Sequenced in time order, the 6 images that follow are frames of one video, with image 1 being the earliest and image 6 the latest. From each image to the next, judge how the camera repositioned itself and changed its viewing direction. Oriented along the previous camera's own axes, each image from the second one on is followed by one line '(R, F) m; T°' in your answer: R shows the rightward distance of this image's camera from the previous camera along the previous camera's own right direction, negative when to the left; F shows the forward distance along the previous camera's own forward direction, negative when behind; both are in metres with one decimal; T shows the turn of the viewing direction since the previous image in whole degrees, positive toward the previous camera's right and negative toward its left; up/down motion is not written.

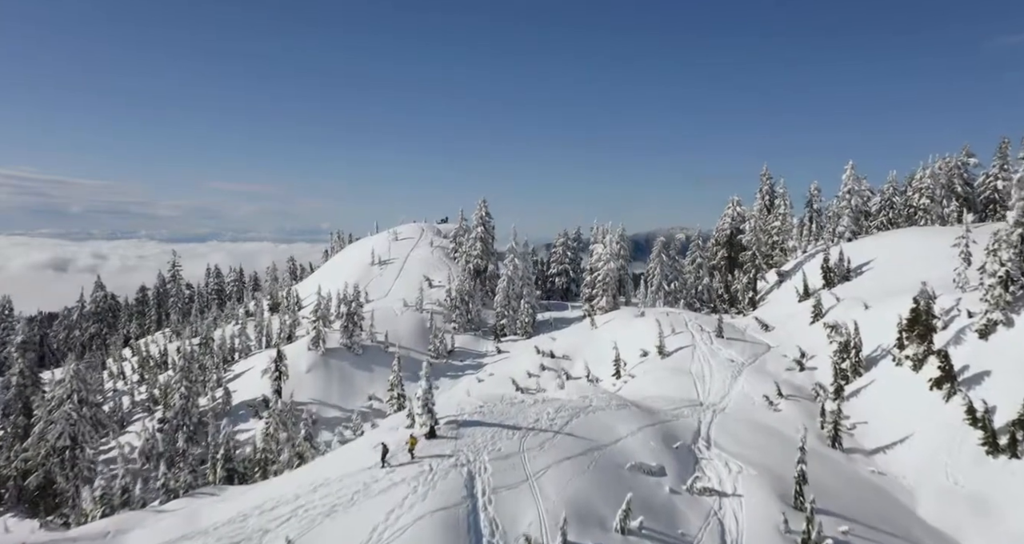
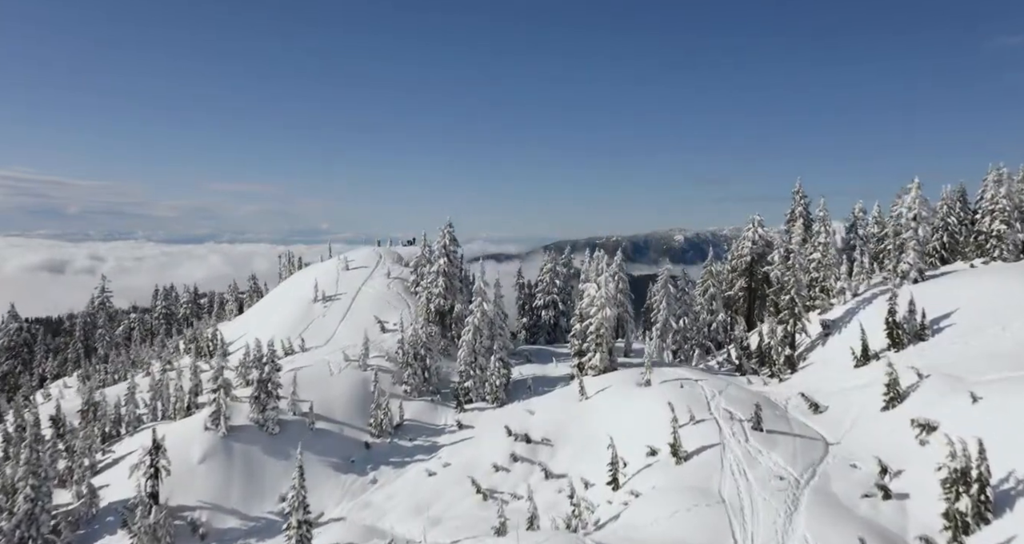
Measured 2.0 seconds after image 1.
(+3.0, +19.6) m; 0°
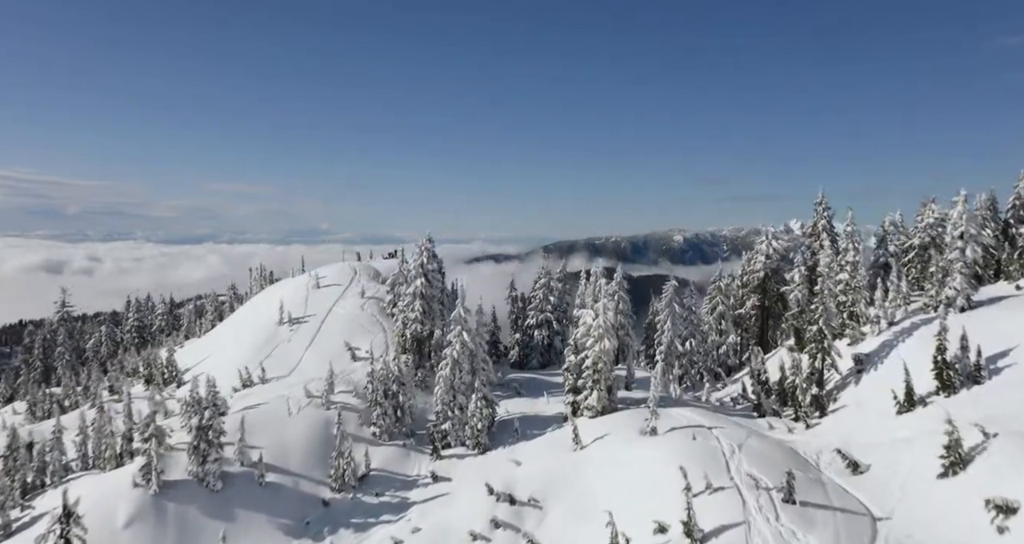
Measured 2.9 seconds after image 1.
(+1.2, +9.0) m; 0°
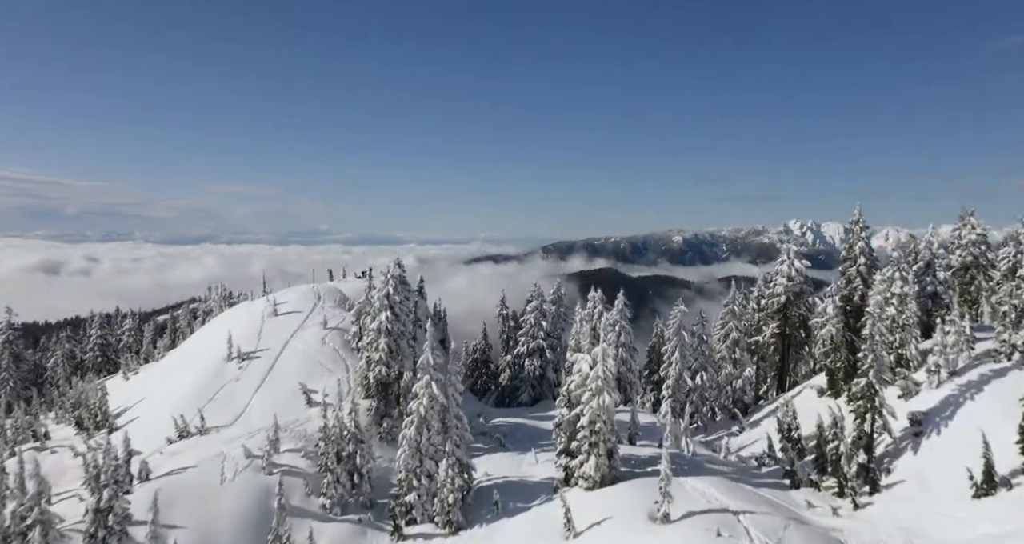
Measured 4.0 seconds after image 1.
(+1.4, +10.7) m; 0°
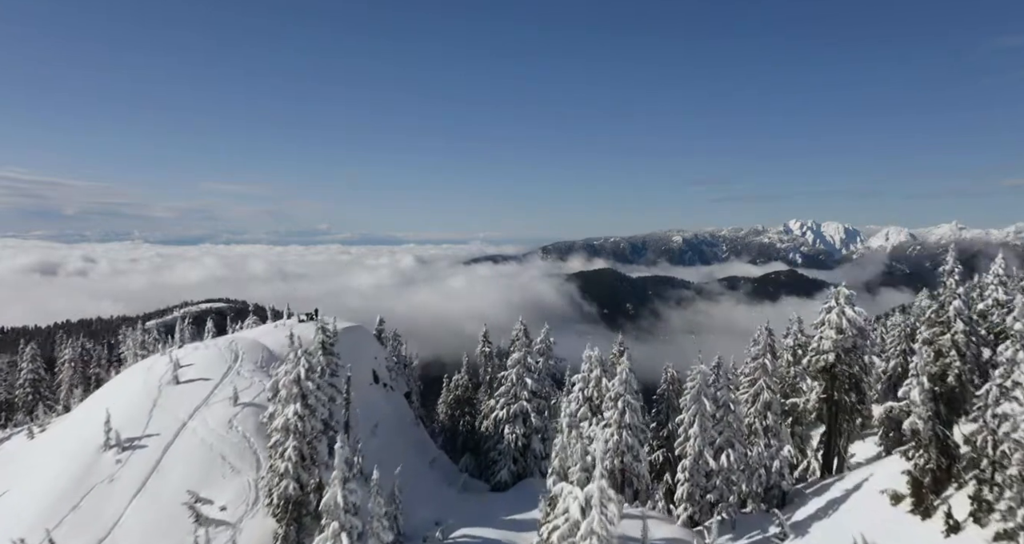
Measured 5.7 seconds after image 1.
(+2.1, +16.6) m; 0°
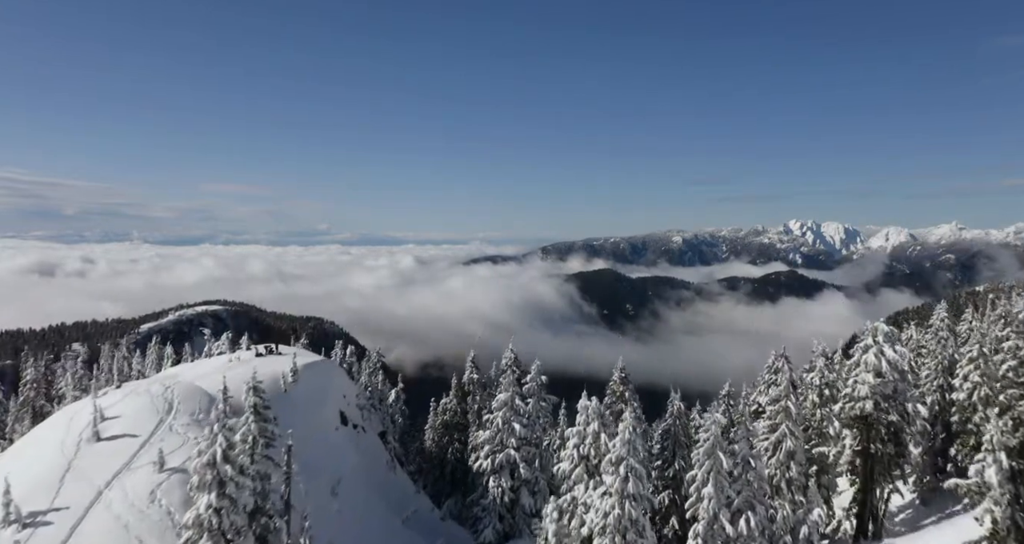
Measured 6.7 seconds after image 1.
(+1.1, +8.6) m; 0°
